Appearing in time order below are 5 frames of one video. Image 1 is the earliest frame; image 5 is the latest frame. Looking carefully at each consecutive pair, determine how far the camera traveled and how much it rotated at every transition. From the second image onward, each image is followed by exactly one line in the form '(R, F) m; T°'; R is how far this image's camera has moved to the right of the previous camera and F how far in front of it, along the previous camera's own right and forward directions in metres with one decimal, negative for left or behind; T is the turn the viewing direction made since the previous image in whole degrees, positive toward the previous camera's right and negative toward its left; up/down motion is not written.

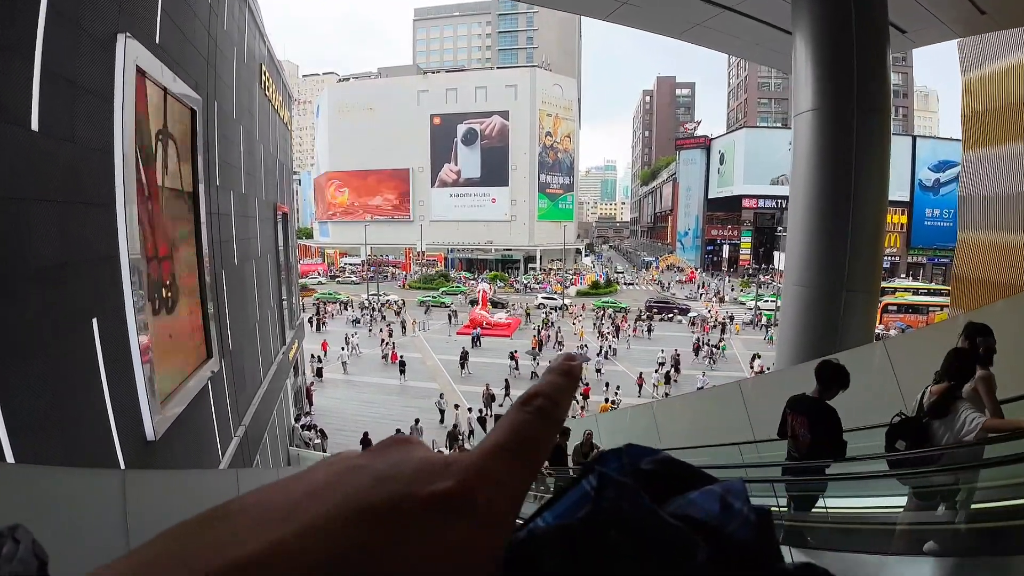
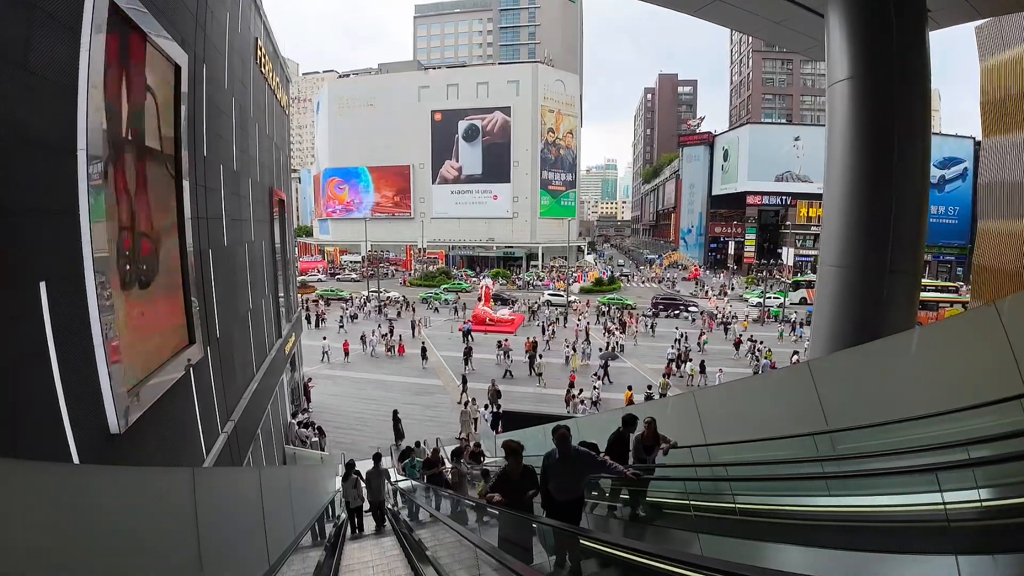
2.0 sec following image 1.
(-0.2, +0.6) m; 0°
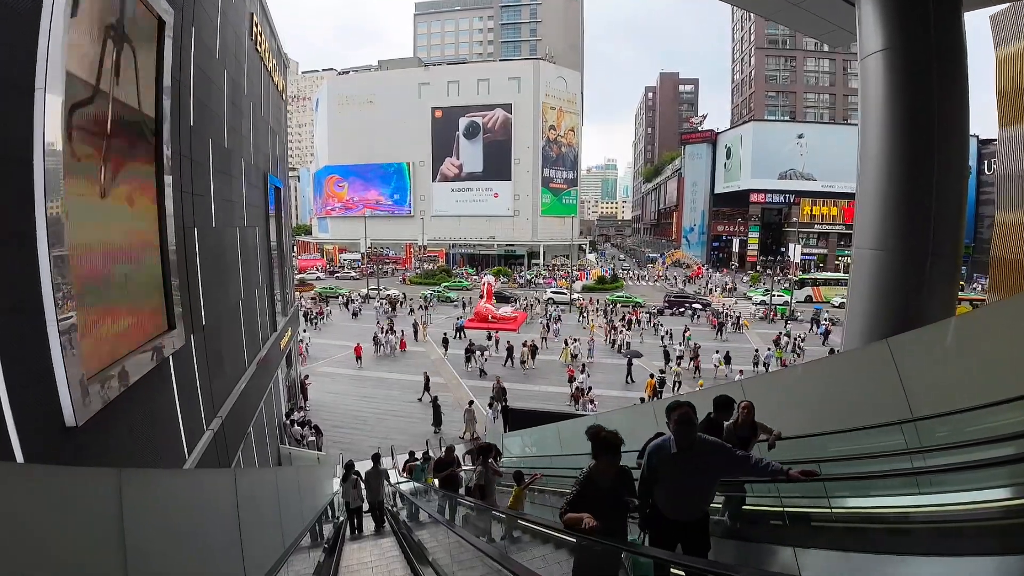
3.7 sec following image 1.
(-0.2, +0.6) m; 0°
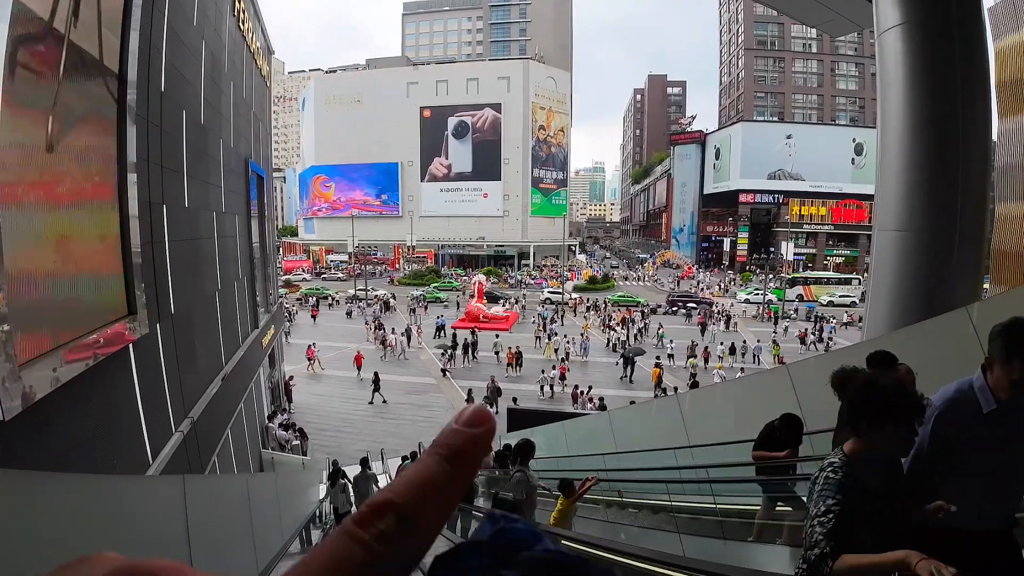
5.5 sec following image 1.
(-0.2, +0.5) m; +1°
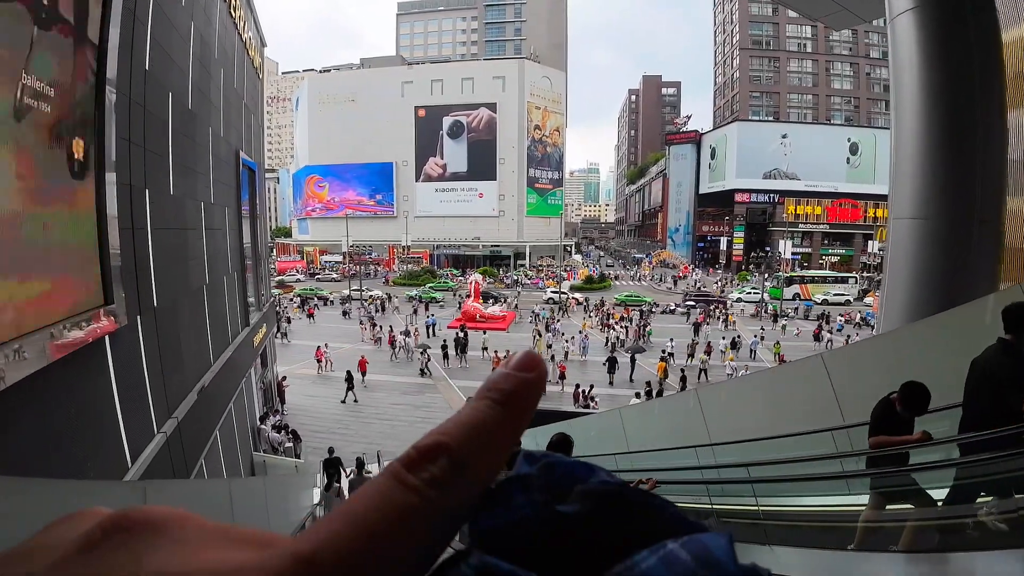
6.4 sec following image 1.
(-0.1, +0.3) m; +1°
